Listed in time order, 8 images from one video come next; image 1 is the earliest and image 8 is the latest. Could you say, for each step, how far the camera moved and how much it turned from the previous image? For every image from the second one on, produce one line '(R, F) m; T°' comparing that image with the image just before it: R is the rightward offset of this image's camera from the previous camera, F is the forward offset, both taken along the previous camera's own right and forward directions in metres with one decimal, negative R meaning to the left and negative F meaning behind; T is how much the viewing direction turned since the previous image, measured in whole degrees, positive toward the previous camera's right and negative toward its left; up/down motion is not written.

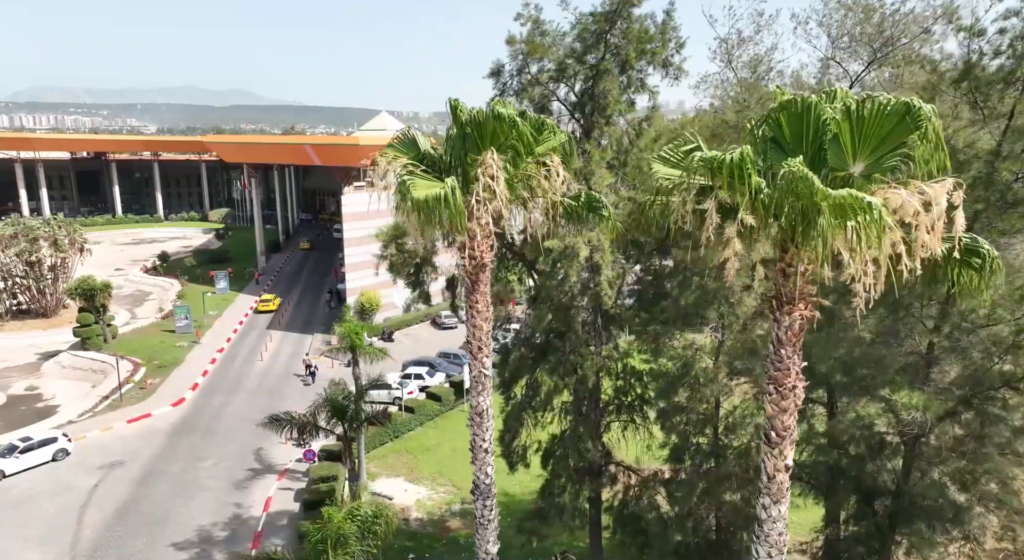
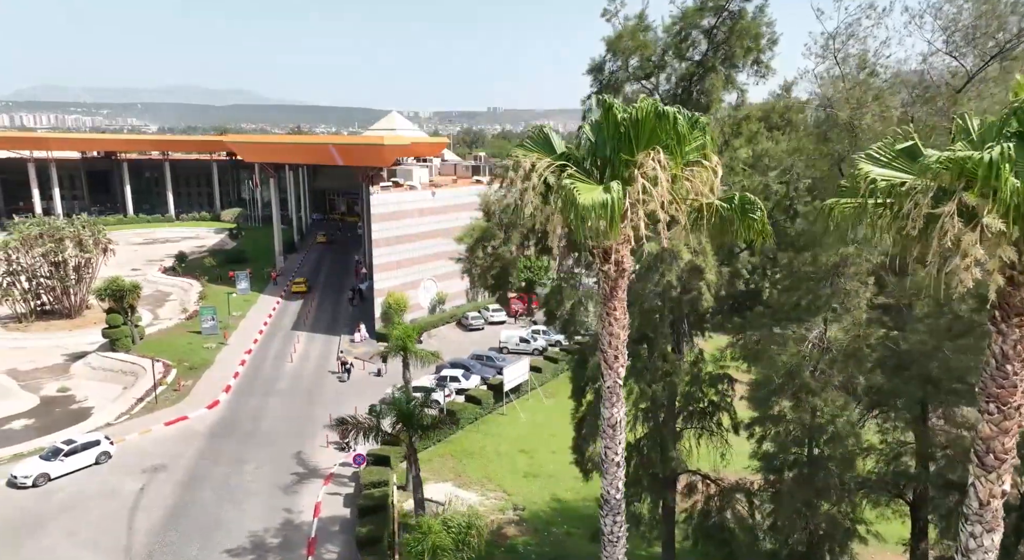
(-1.4, +0.4) m; 0°
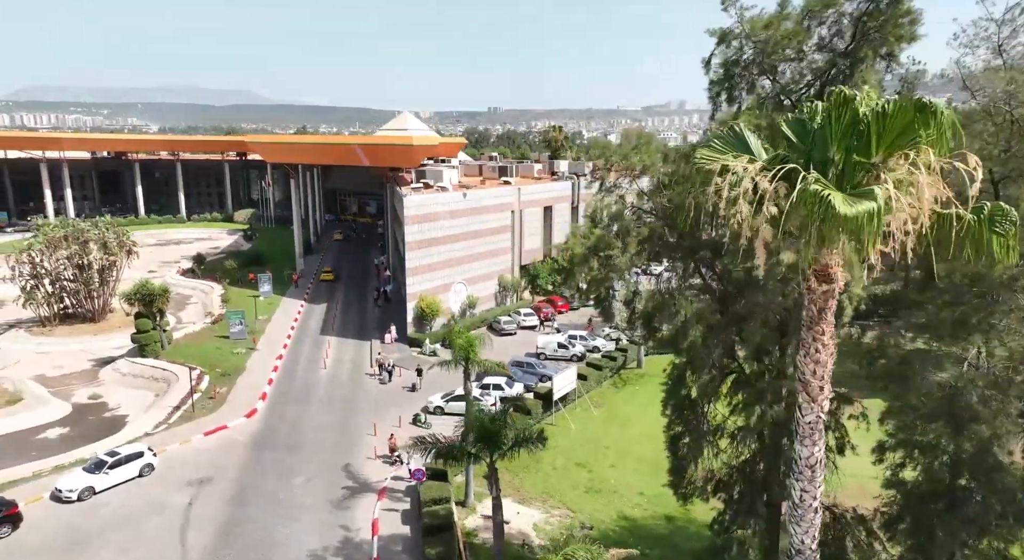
(-1.7, +0.9) m; 0°
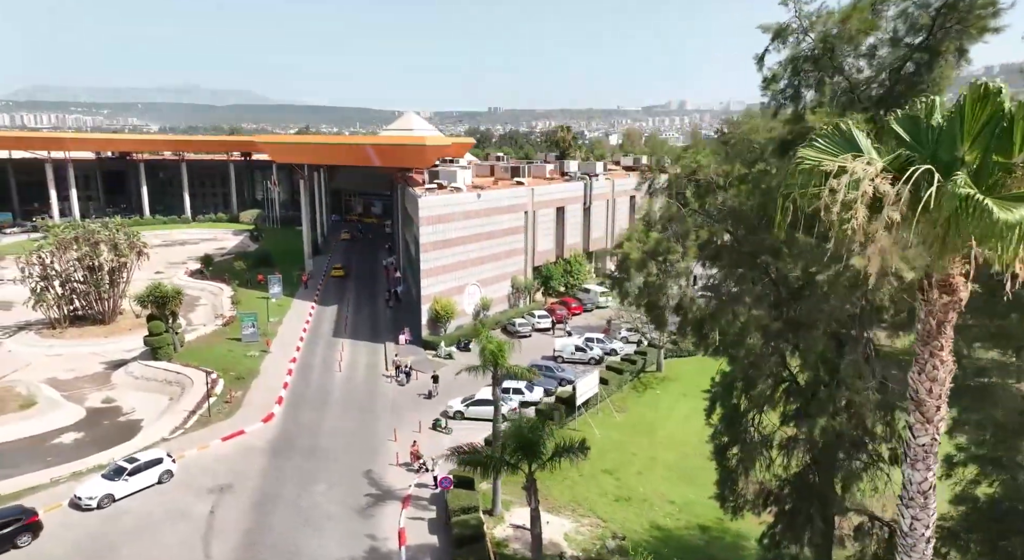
(-0.8, +0.5) m; 0°
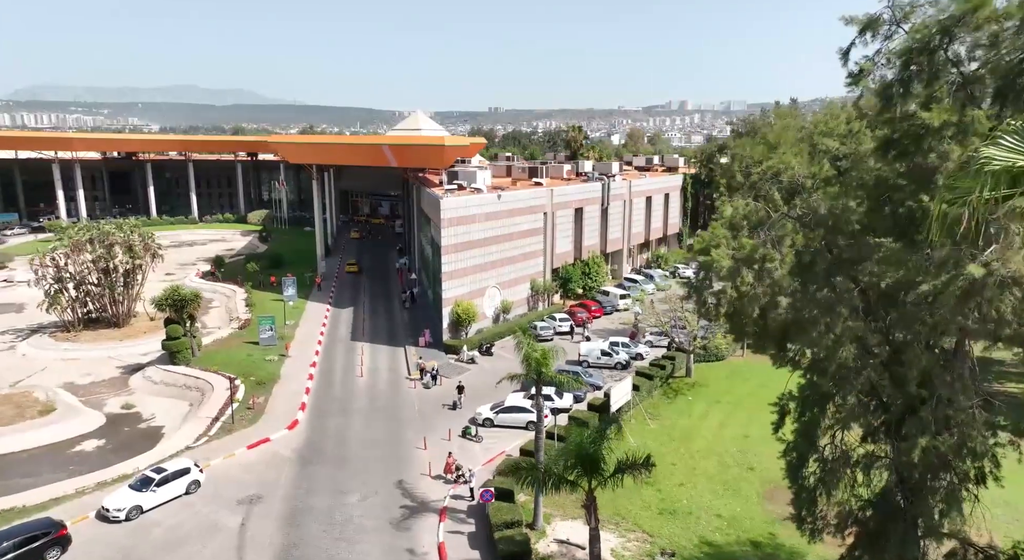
(-1.1, +0.7) m; 0°
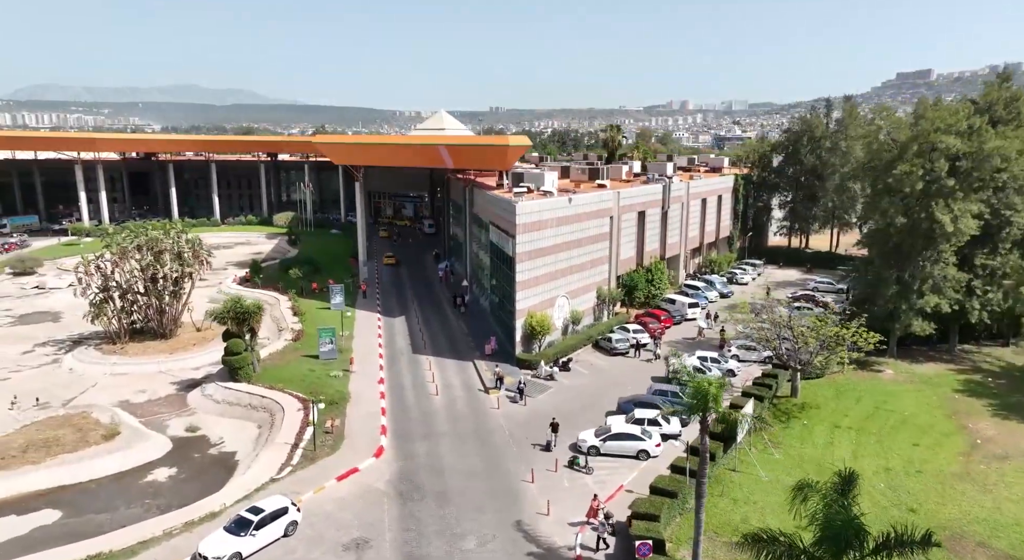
(-3.6, +2.2) m; -1°
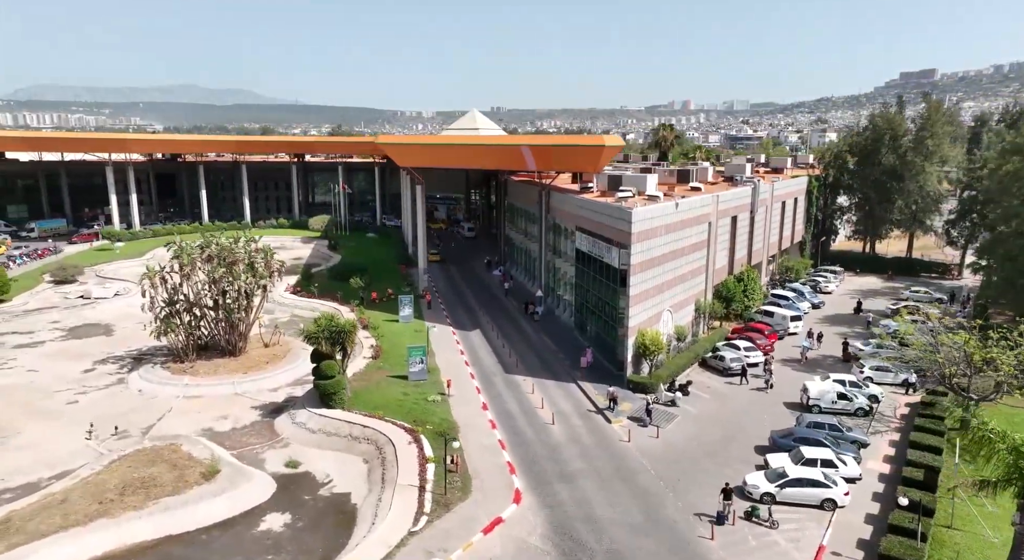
(-4.7, +2.9) m; -1°
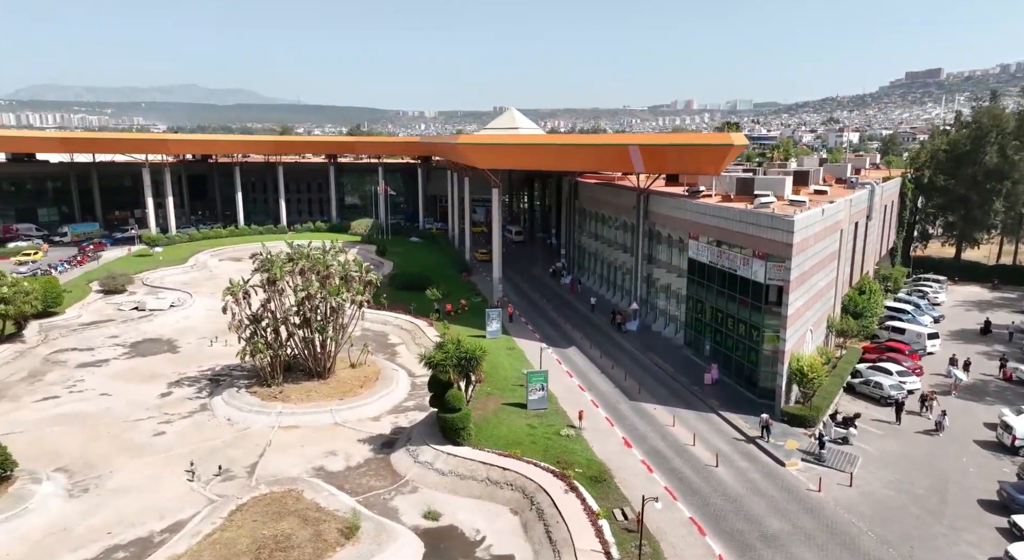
(-5.3, +3.4) m; -1°
